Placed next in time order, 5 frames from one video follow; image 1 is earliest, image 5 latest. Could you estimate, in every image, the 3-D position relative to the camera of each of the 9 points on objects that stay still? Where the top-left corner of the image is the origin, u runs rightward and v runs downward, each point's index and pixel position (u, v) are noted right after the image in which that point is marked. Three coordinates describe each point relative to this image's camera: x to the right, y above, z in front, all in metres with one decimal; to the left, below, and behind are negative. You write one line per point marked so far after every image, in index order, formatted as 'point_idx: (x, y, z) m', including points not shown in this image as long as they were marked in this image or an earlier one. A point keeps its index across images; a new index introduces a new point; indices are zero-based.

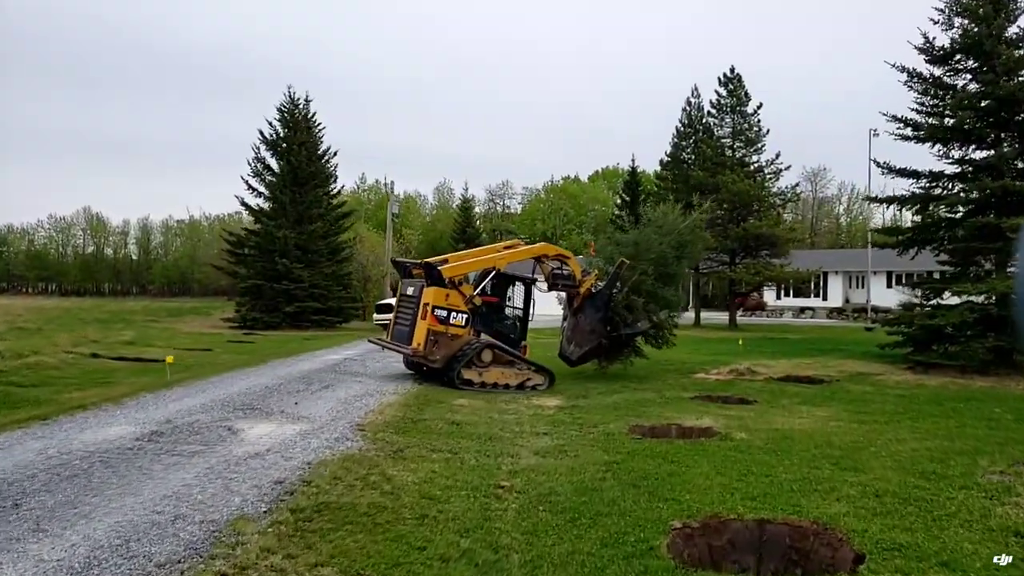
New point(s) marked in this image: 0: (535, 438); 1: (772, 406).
0: (+0.3, -1.8, +8.9) m
1: (+4.0, -1.8, +11.7) m
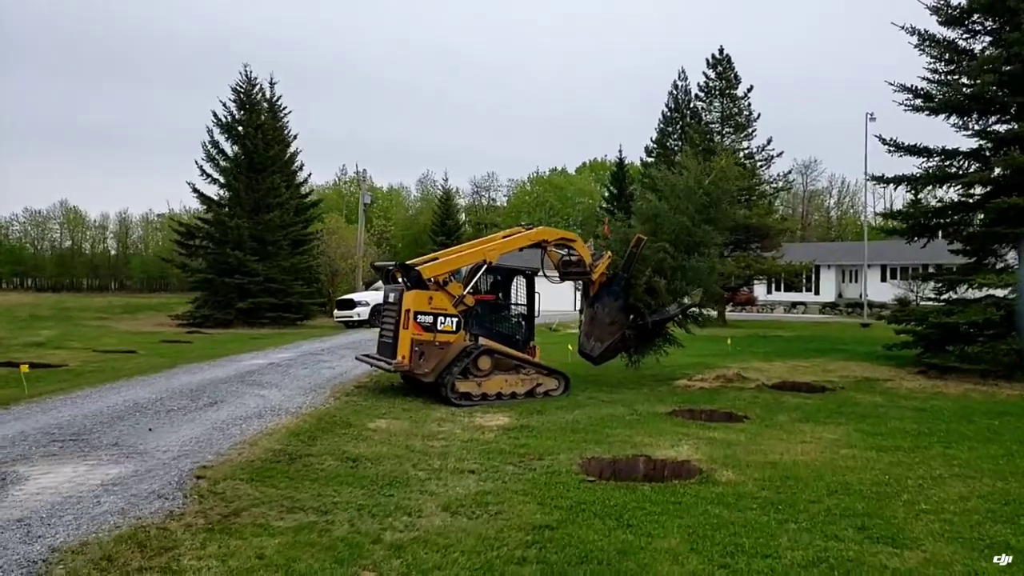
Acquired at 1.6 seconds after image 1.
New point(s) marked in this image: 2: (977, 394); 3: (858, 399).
0: (-0.5, -1.7, +6.6) m
1: (+3.1, -1.7, +9.5) m
2: (+7.6, -1.7, +12.4) m
3: (+5.3, -1.7, +11.8) m
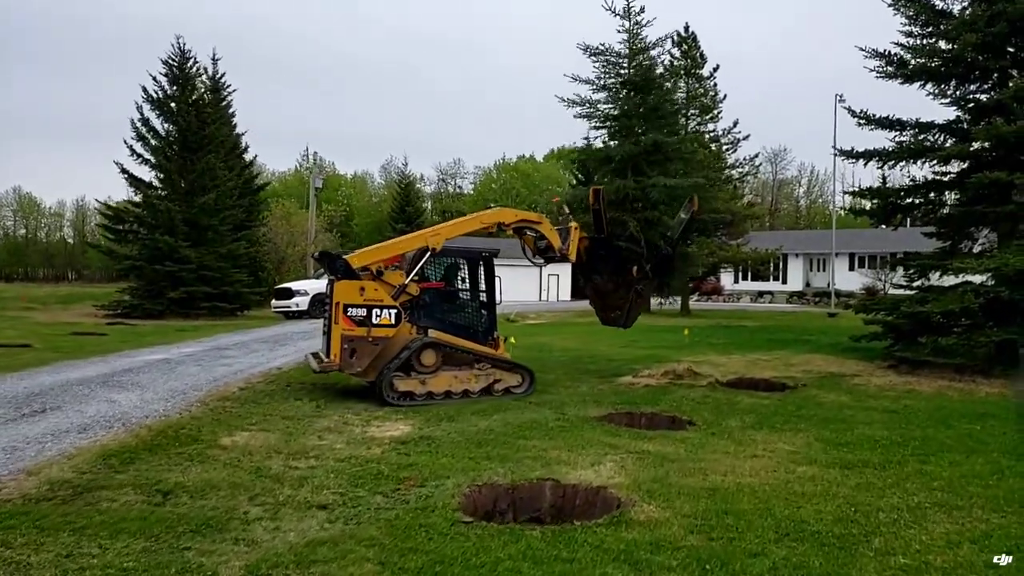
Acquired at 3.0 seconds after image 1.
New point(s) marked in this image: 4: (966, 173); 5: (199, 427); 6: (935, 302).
0: (-1.5, -1.5, +5.0) m
1: (+2.1, -1.5, +8.0) m
2: (+6.4, -1.5, +11.1) m
3: (+4.2, -1.5, +10.4) m
4: (+8.0, +2.0, +13.5) m
5: (-3.0, -1.3, +7.3) m
6: (+7.0, -0.2, +12.7) m
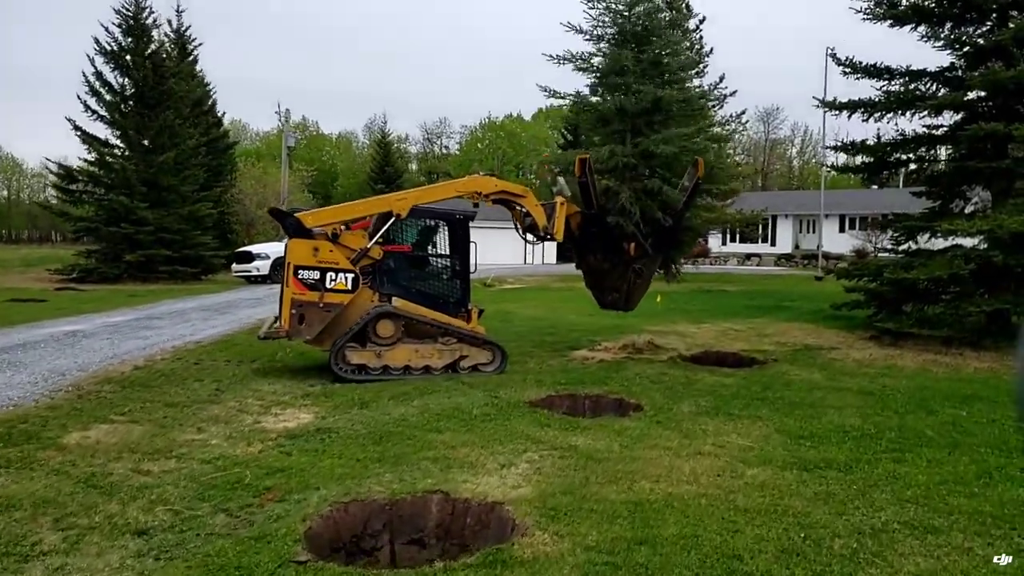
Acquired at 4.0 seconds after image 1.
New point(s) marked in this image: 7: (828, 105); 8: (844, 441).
0: (-2.2, -1.4, +3.9) m
1: (+1.3, -1.2, +7.0) m
2: (+5.6, -1.1, +10.1) m
3: (+3.4, -1.1, +9.4) m
4: (+7.2, +2.6, +12.3) m
5: (-3.8, -1.1, +6.2) m
6: (+6.2, +0.3, +11.6) m
7: (+5.6, +3.2, +13.5) m
8: (+2.8, -1.3, +6.5) m
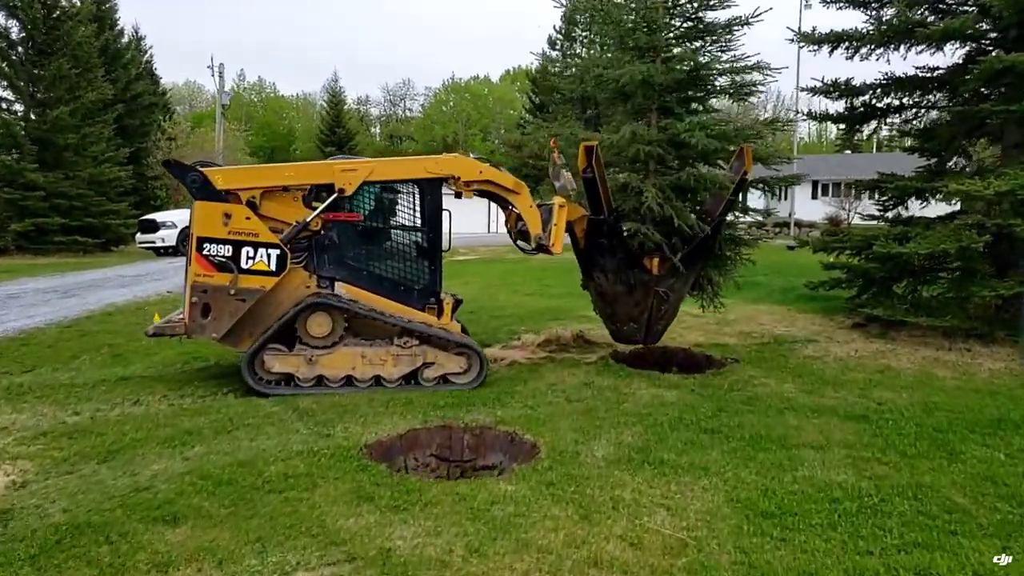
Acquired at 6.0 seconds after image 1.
0: (-3.2, -1.5, +1.3) m
1: (+0.2, -1.2, +4.5) m
2: (+4.4, -0.9, +7.7) m
3: (+2.2, -0.9, +7.0) m
4: (+5.9, +2.9, +9.9) m
5: (-4.8, -1.1, +3.6) m
6: (+4.9, +0.6, +9.2) m
7: (+4.2, +3.5, +10.9) m
8: (+1.7, -1.2, +4.1) m
